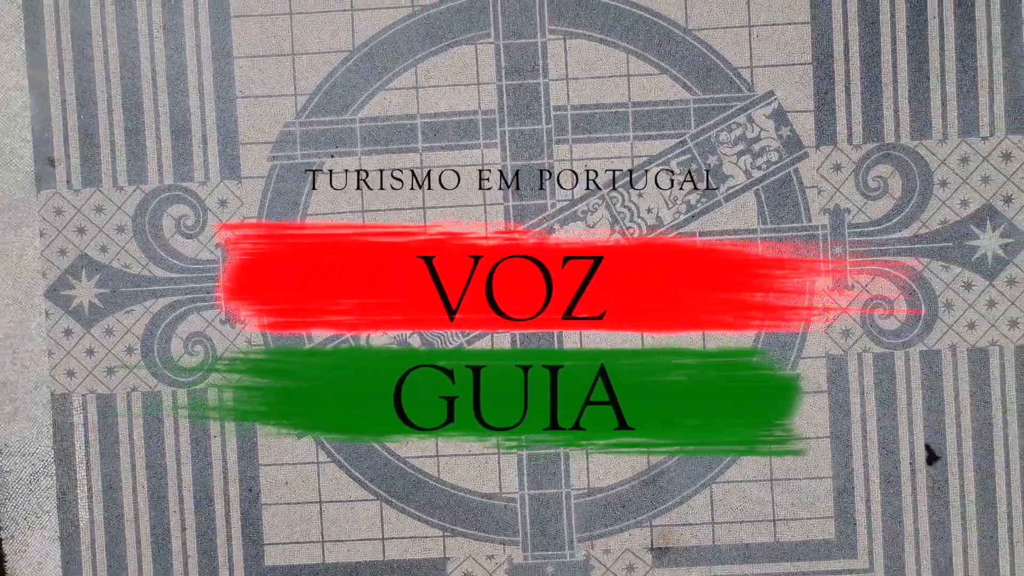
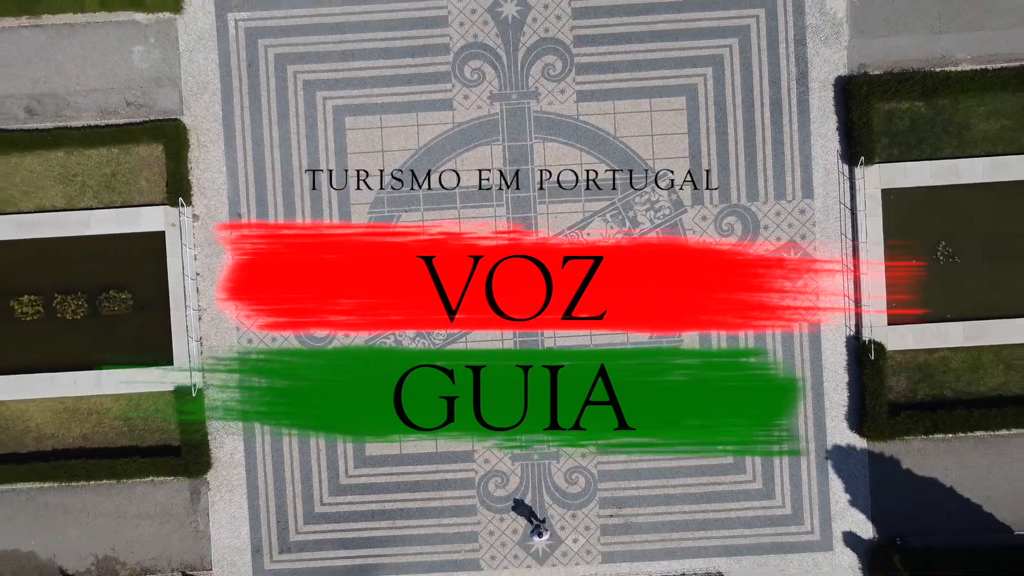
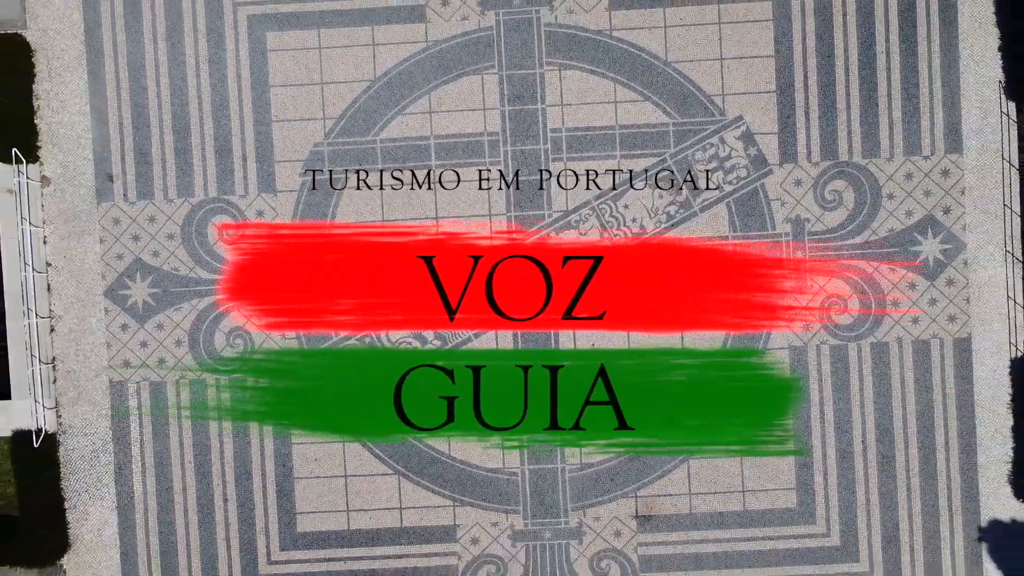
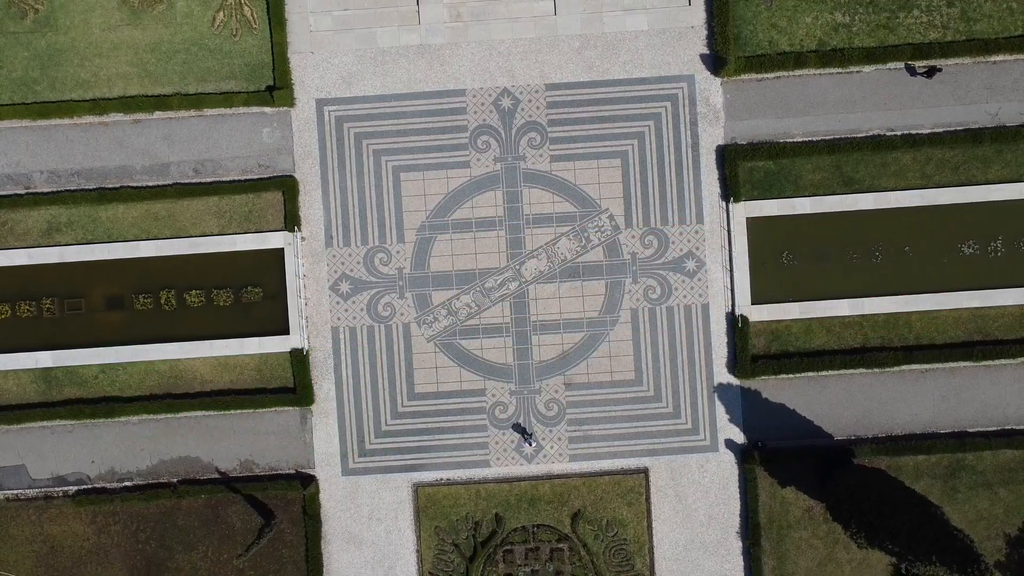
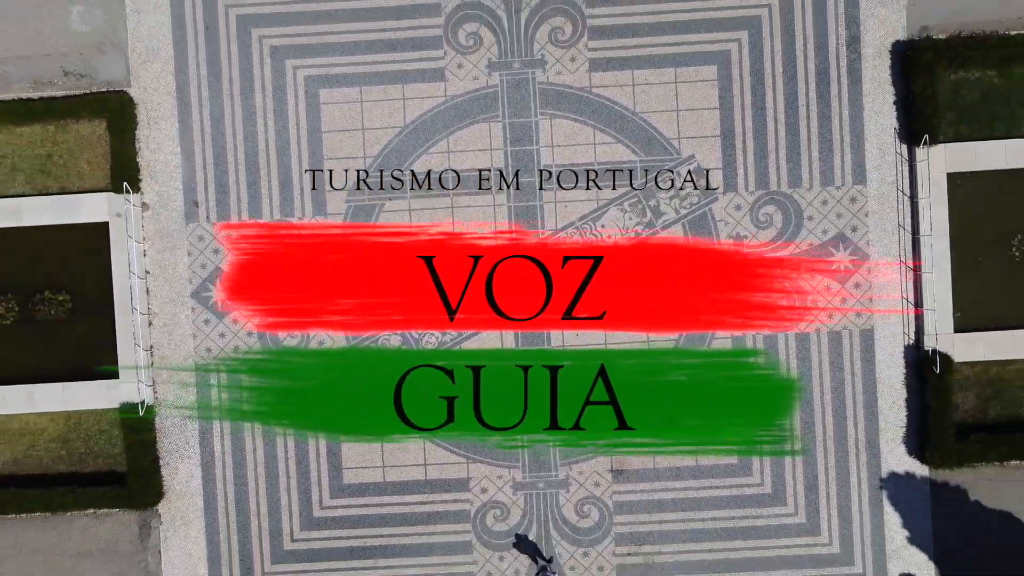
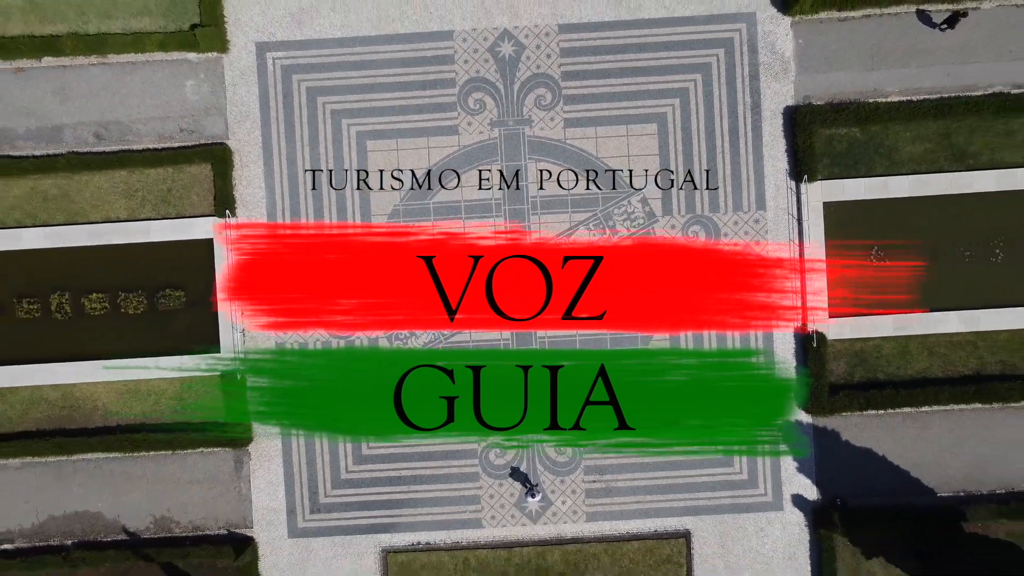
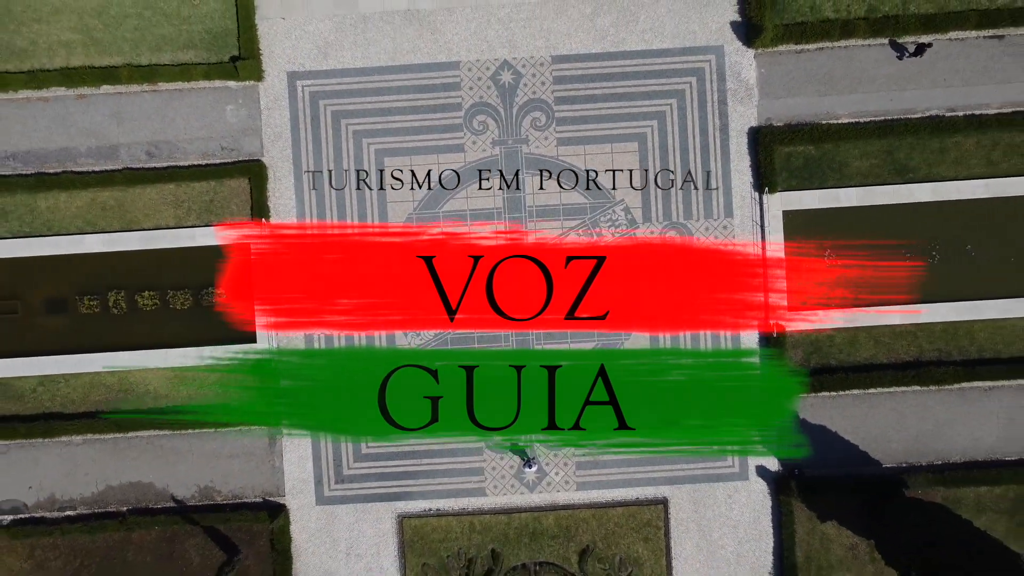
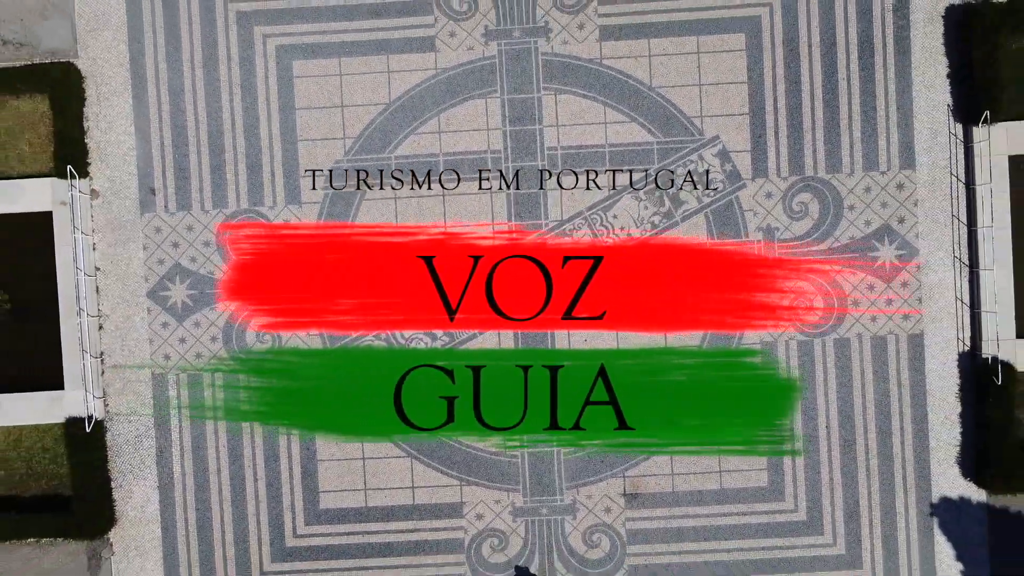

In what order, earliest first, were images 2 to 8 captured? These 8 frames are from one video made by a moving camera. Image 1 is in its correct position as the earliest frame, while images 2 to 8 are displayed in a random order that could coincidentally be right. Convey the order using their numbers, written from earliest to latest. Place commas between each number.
3, 8, 5, 2, 6, 7, 4
